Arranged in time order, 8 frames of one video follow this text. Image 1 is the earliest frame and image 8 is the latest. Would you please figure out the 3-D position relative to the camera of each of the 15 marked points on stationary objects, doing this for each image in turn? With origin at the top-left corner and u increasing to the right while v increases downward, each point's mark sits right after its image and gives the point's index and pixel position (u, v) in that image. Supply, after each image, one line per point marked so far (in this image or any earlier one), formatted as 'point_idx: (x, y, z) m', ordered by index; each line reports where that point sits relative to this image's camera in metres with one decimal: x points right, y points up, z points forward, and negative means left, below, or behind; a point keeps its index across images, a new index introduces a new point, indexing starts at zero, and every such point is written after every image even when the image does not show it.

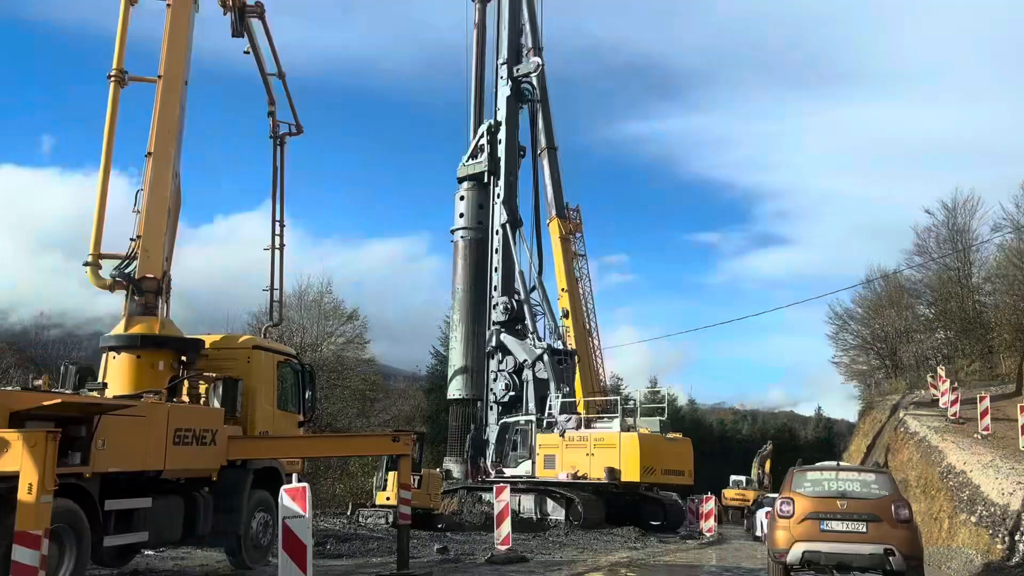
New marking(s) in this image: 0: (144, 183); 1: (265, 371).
0: (-3.9, +1.1, +9.6) m
1: (-2.7, -0.9, +9.9) m
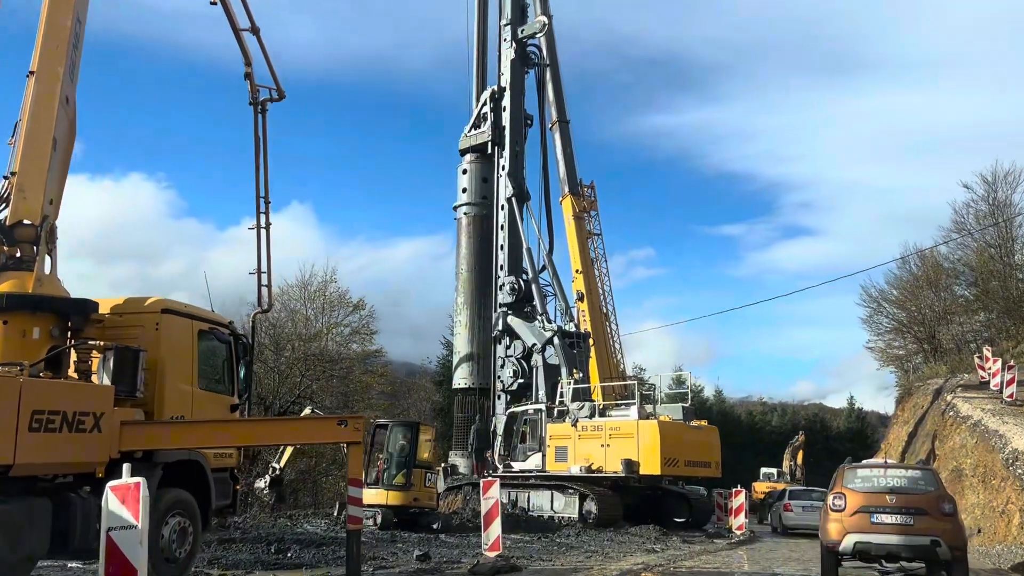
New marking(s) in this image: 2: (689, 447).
0: (-4.2, +1.5, +7.7) m
1: (-2.9, -0.5, +7.9) m
2: (+3.7, -3.3, +19.2) m
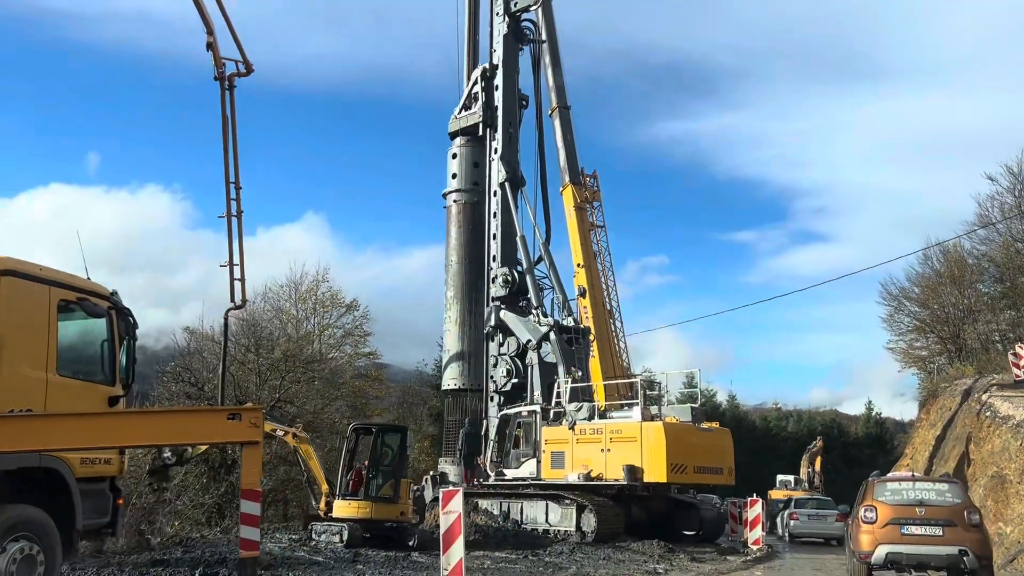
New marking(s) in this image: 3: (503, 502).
0: (-4.5, +1.8, +6.0) m
1: (-3.3, -0.2, +6.2) m
2: (+3.5, -3.1, +17.2) m
3: (-0.2, -4.4, +18.6) m
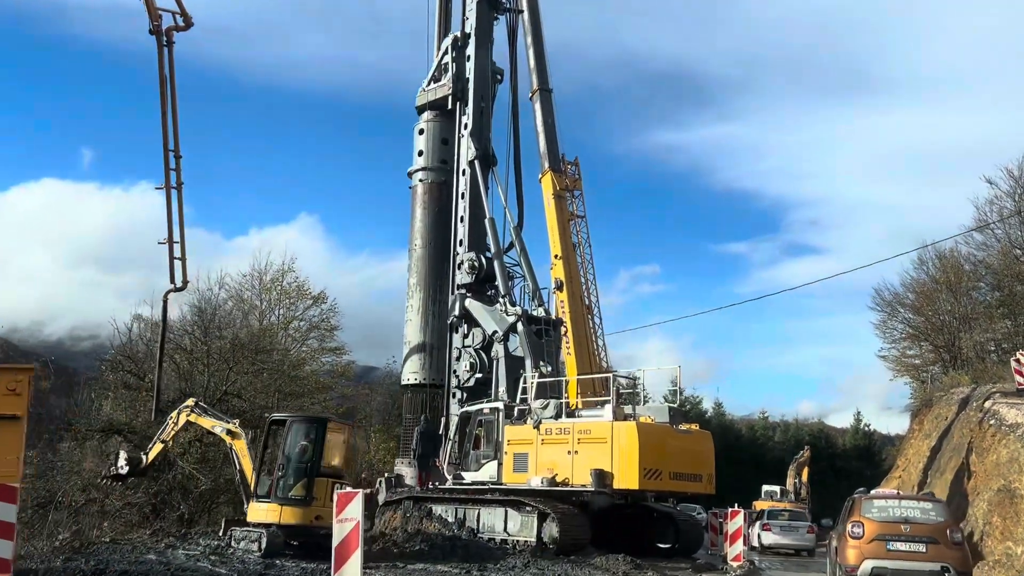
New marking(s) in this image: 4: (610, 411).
0: (-5.1, +2.3, +4.2) m
1: (-3.9, +0.3, +4.4) m
2: (+2.8, -2.8, +15.5) m
3: (-1.0, -4.1, +16.8) m
4: (+1.7, -2.1, +15.6) m
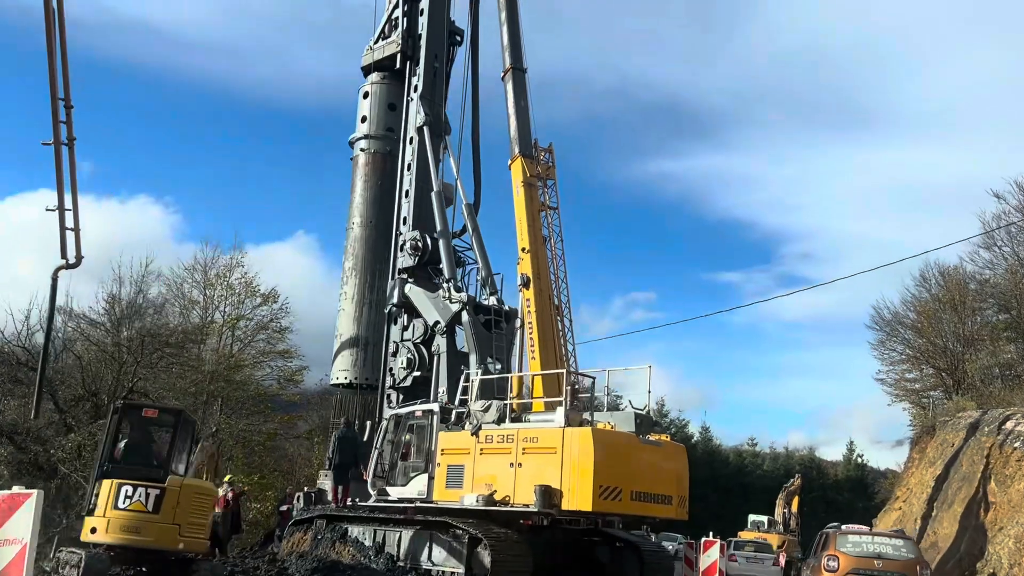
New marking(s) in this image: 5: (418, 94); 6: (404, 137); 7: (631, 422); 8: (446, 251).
0: (-5.8, +3.1, +1.4) m
1: (-4.7, +1.1, +1.6) m
2: (+1.8, -2.5, +12.7) m
3: (-2.0, -3.7, +13.9) m
4: (+0.7, -1.8, +12.8) m
5: (-1.8, +3.8, +17.7) m
6: (-2.1, +3.0, +18.0) m
7: (+1.8, -2.0, +13.4) m
8: (-1.2, +0.7, +16.5) m
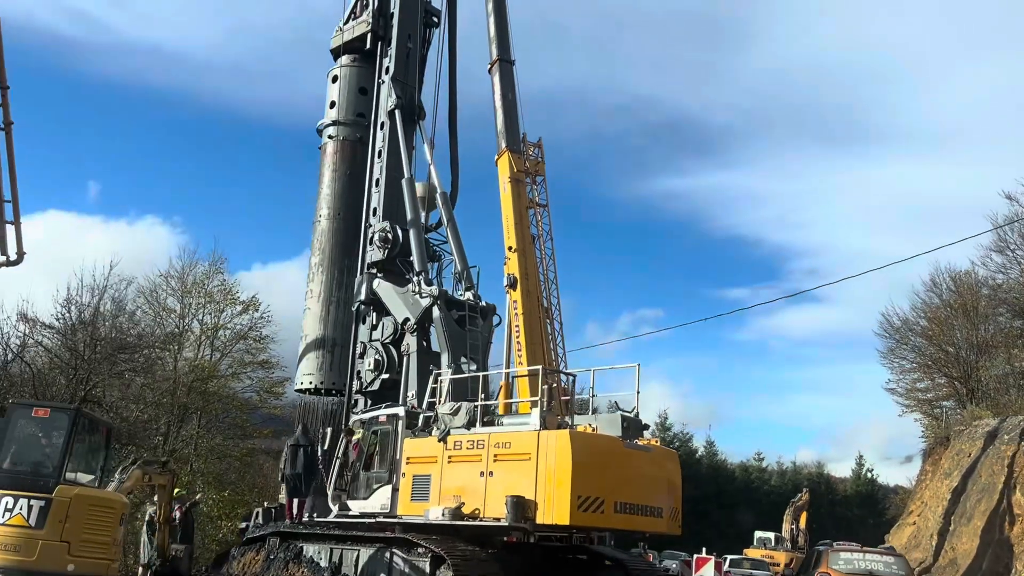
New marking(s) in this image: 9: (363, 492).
0: (-6.3, +3.5, +0.2) m
1: (-5.1, +1.4, +0.2) m
2: (+1.4, -2.4, +11.2) m
3: (-2.4, -3.6, +12.4) m
4: (+0.3, -1.6, +11.4) m
5: (-2.2, +3.8, +16.4) m
6: (-2.5, +3.0, +16.7) m
7: (+1.4, -1.8, +12.0) m
8: (-1.6, +0.8, +15.1) m
9: (-2.1, -2.9, +13.0) m
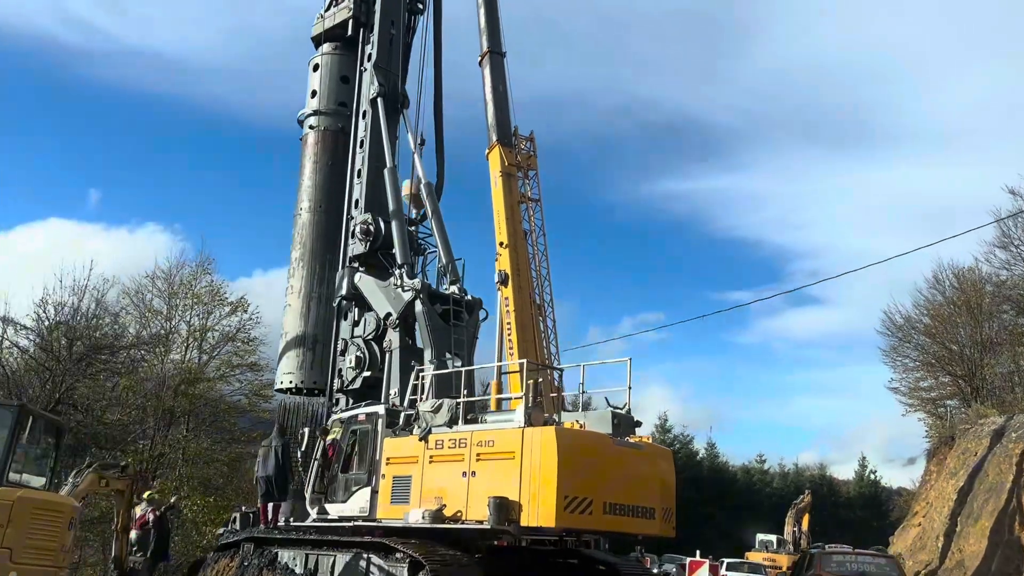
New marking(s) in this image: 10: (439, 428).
0: (-6.6, +3.6, -0.4) m
1: (-5.4, +1.6, -0.4) m
2: (+1.2, -2.2, +10.6) m
3: (-2.6, -3.5, +11.8) m
4: (+0.1, -1.5, +10.8) m
5: (-2.5, +3.9, +15.8) m
6: (-2.7, +3.1, +16.1) m
7: (+1.2, -1.7, +11.4) m
8: (-1.8, +0.9, +14.5) m
9: (-2.3, -2.8, +12.4) m
10: (-0.9, -1.8, +11.5) m
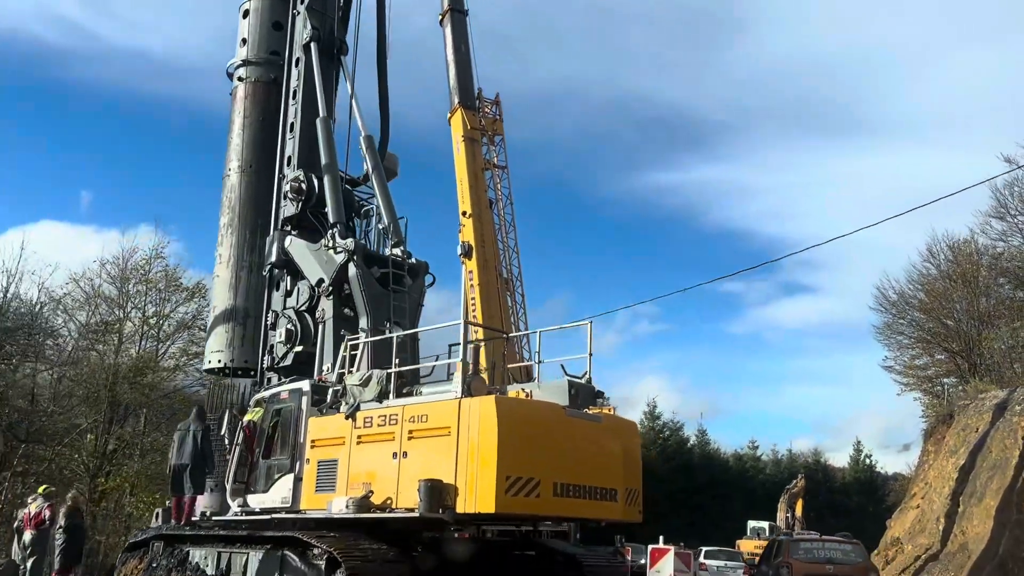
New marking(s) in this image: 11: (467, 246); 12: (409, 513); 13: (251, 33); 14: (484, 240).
0: (-7.2, +3.9, -2.1) m
1: (-6.0, +1.9, -2.0) m
2: (+0.6, -1.7, +9.0) m
3: (-3.2, -3.0, +10.2) m
4: (-0.5, -0.9, +9.2) m
5: (-3.3, +4.4, +14.2) m
6: (-3.5, +3.6, +14.4) m
7: (+0.5, -1.1, +9.8) m
8: (-2.5, +1.4, +12.9) m
9: (-2.9, -2.3, +10.8) m
10: (-1.6, -1.3, +9.9) m
11: (-1.0, +0.9, +19.4) m
12: (-1.0, -2.2, +8.9) m
13: (-4.3, +4.2, +15.1) m
14: (-0.6, +1.0, +19.5) m
